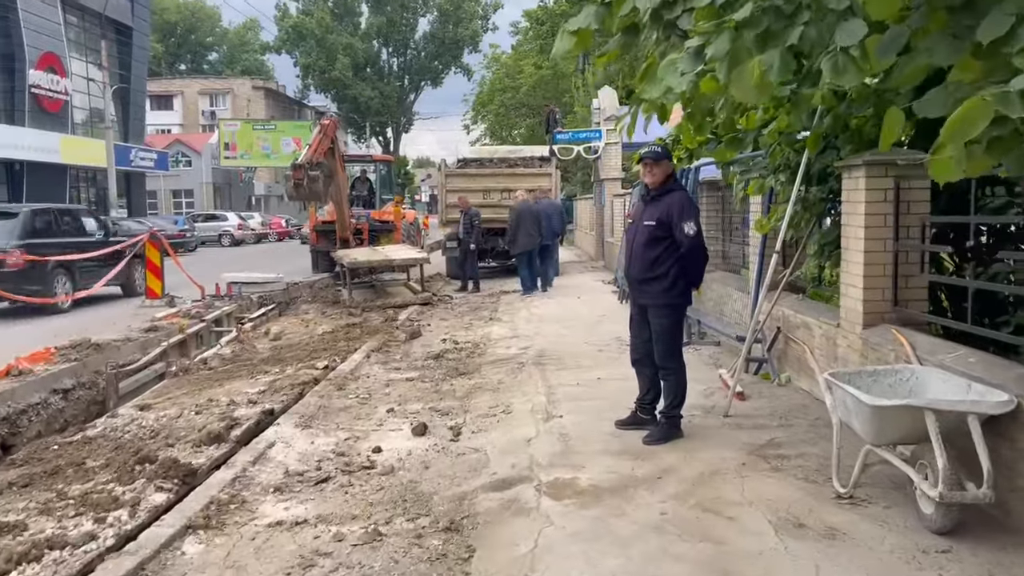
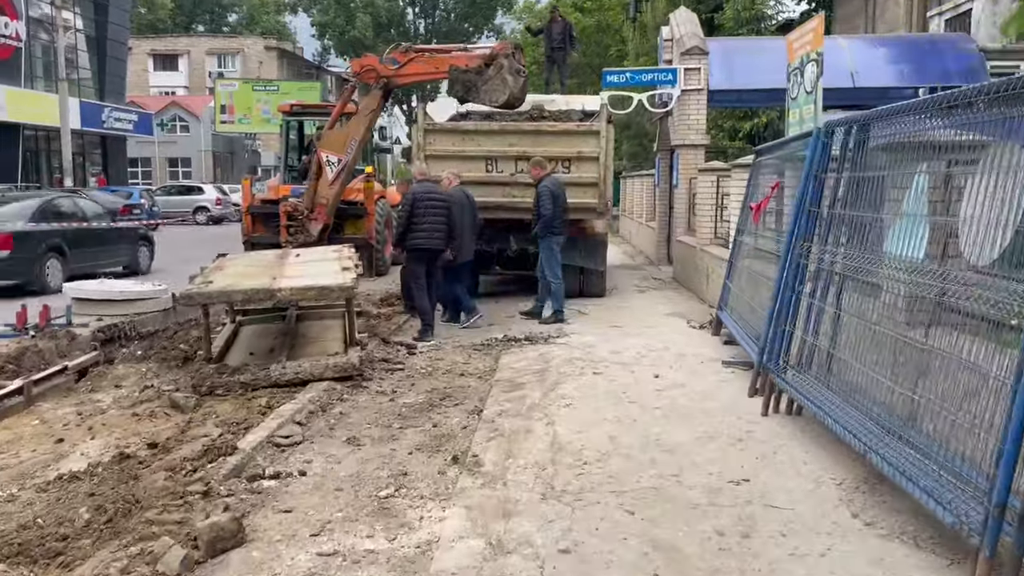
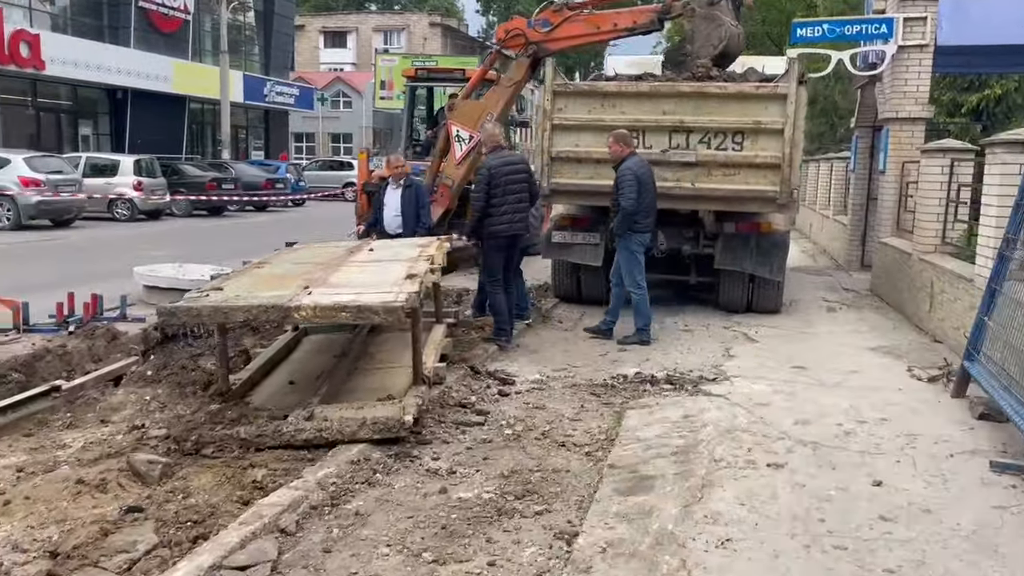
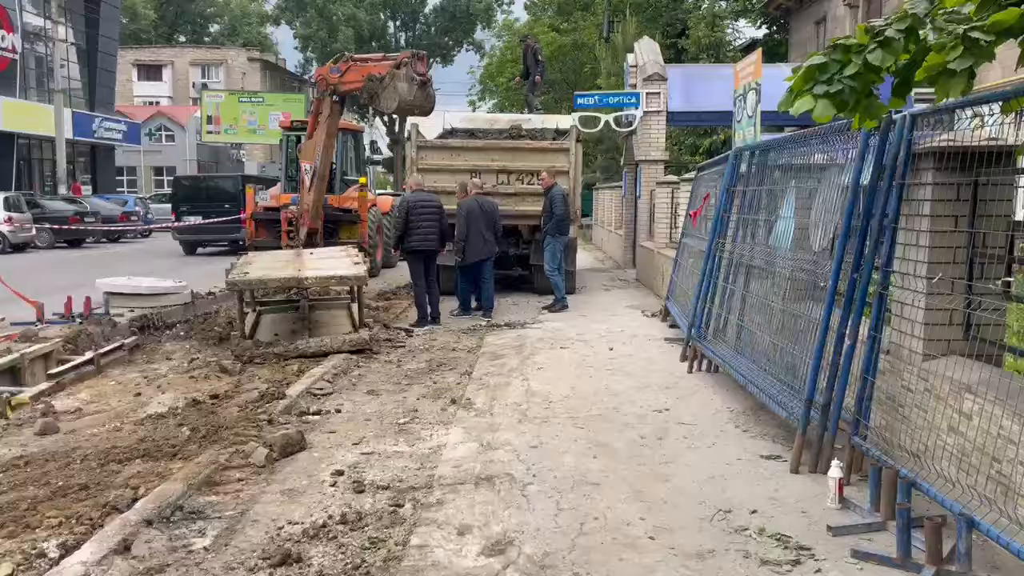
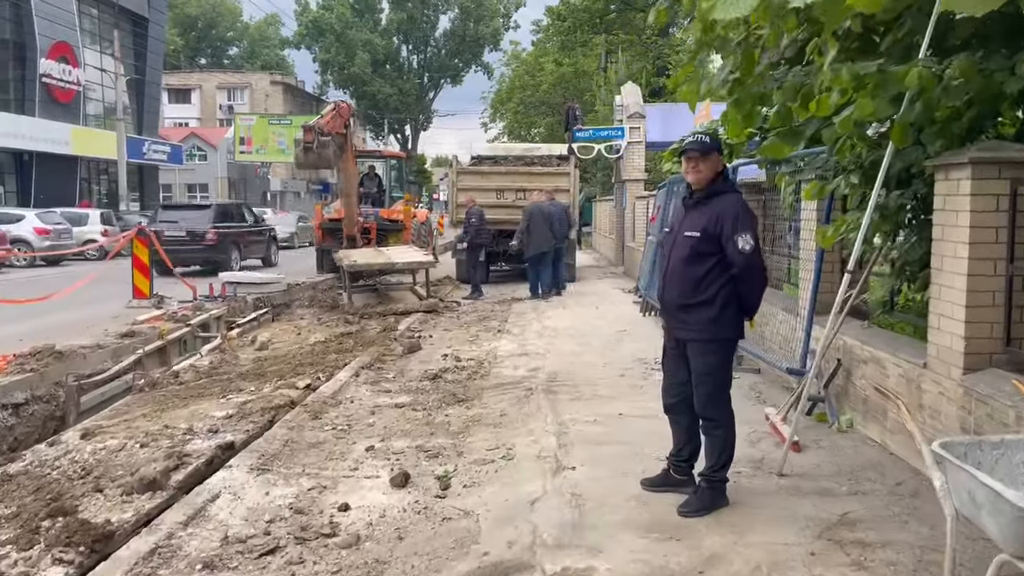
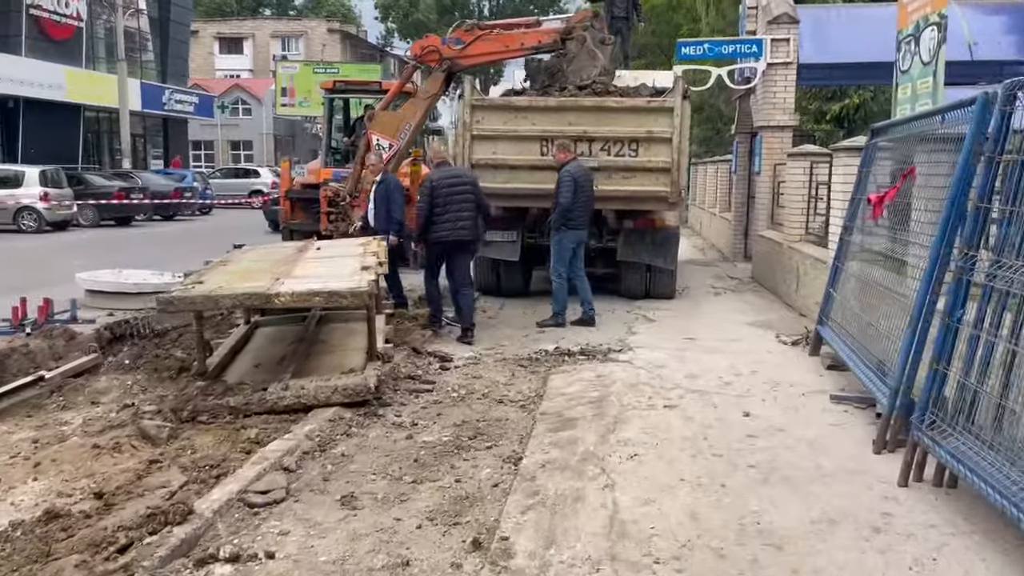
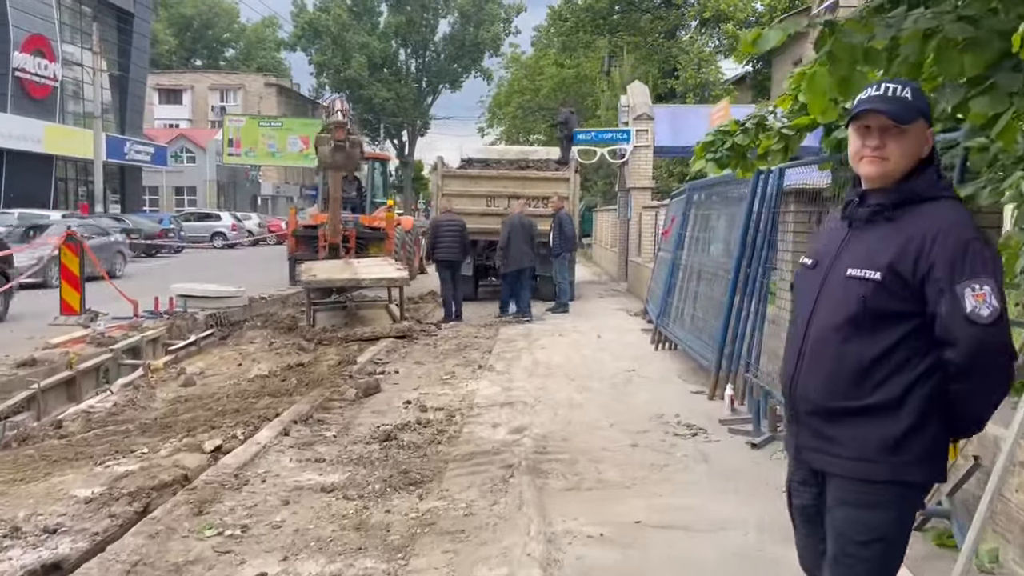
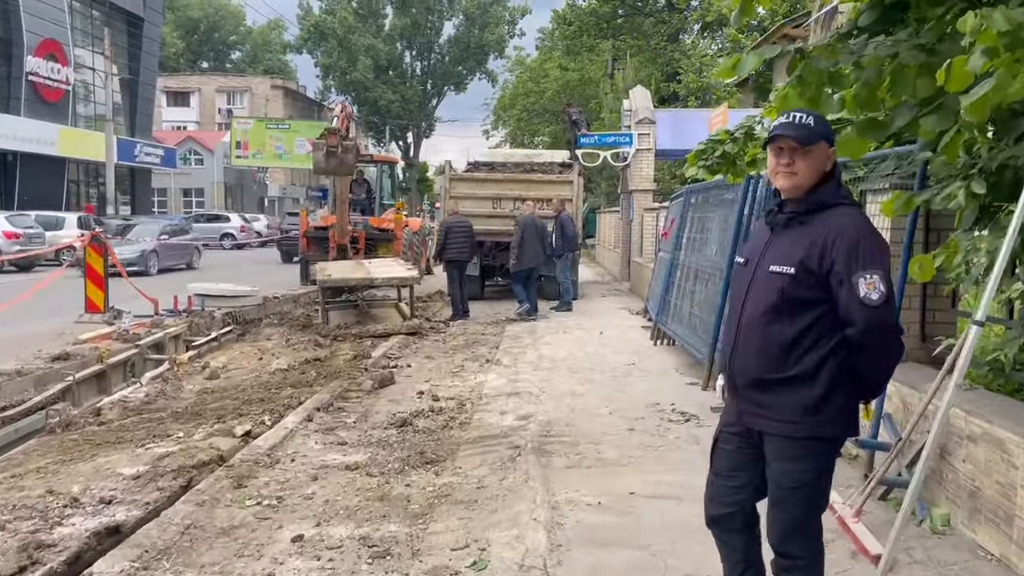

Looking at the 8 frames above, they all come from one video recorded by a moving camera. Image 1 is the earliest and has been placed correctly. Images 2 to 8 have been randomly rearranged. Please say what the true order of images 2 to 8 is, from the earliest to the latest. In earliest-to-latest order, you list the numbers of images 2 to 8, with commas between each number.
5, 8, 7, 4, 2, 6, 3
